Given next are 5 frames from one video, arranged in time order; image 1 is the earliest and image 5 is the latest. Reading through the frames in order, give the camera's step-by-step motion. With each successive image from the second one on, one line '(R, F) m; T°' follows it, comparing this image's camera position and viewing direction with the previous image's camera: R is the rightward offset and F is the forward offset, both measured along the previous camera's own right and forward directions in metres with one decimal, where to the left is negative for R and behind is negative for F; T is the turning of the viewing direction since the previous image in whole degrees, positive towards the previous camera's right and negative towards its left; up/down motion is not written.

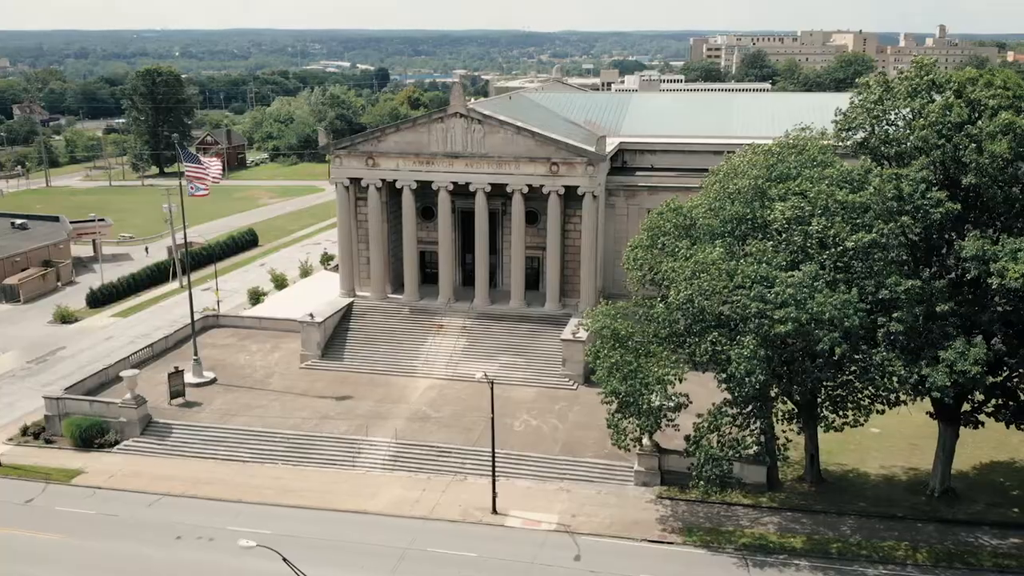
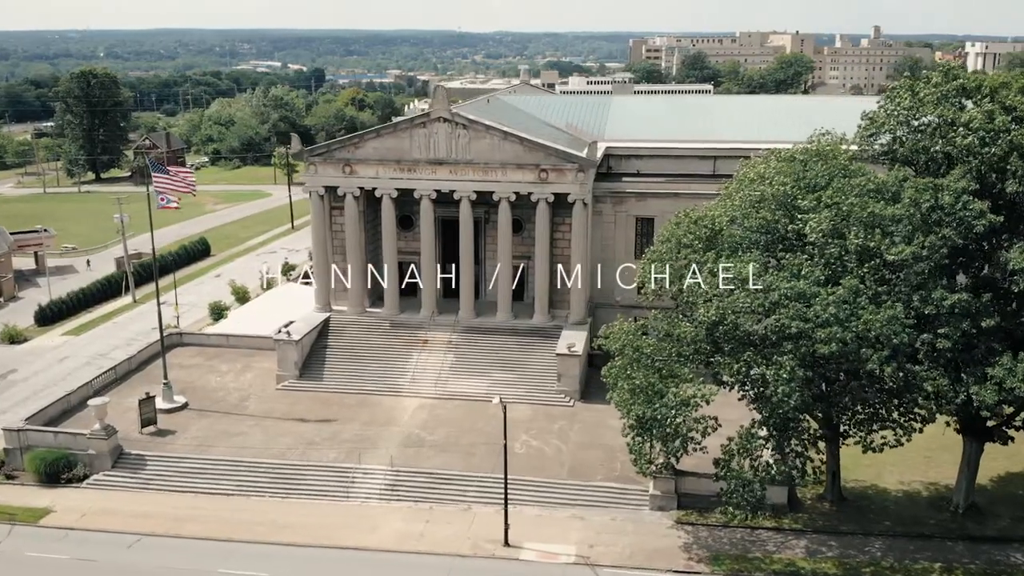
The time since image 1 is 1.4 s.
(-2.3, +2.1) m; +4°
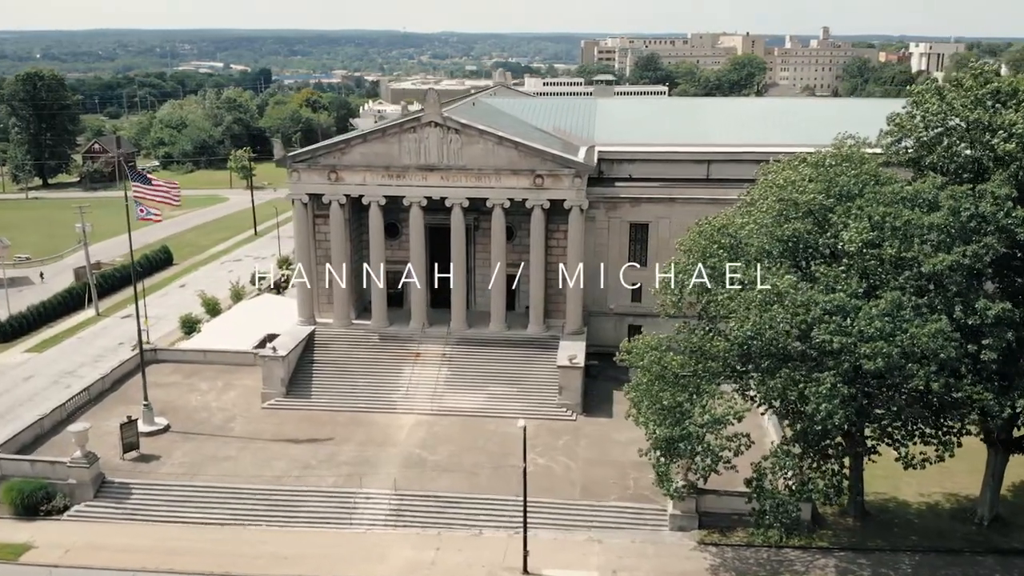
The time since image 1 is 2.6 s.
(-2.0, +1.6) m; +3°
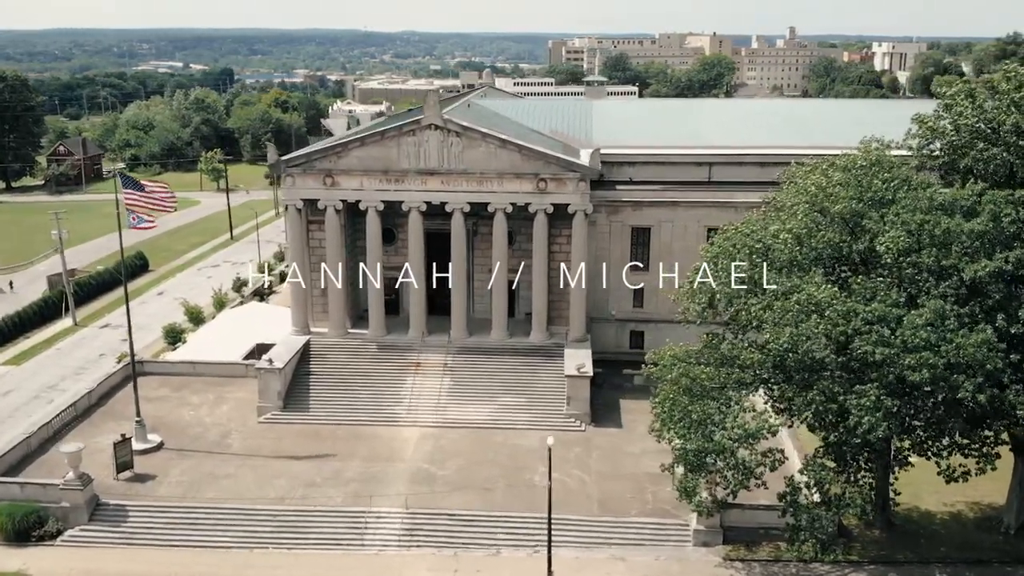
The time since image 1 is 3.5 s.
(-1.6, +1.2) m; +2°
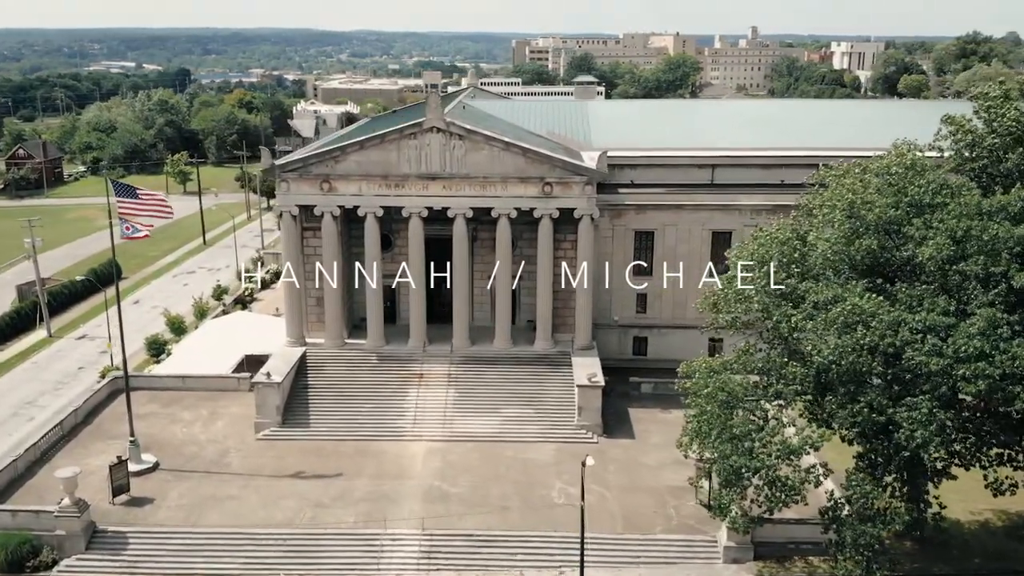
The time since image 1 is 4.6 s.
(-1.9, +1.3) m; +2°
